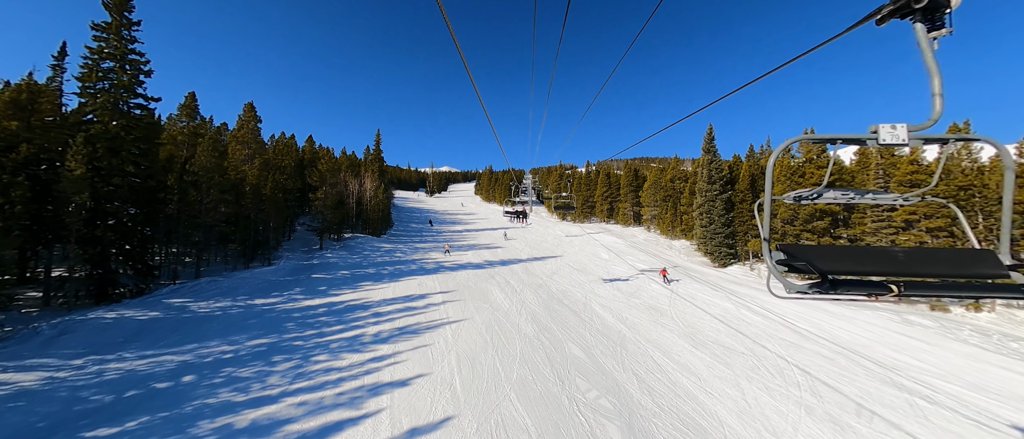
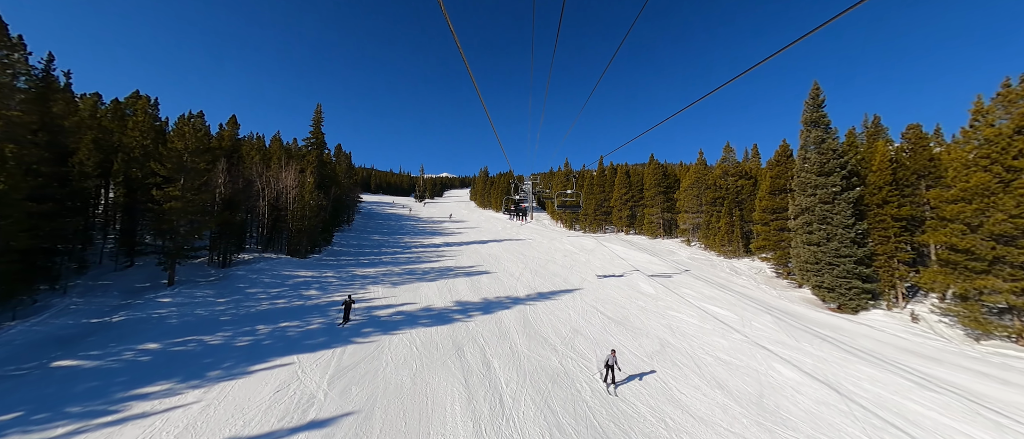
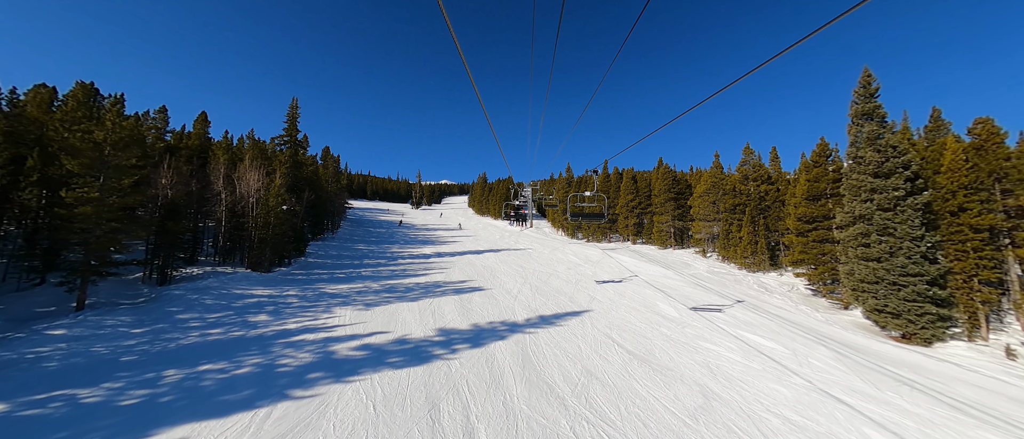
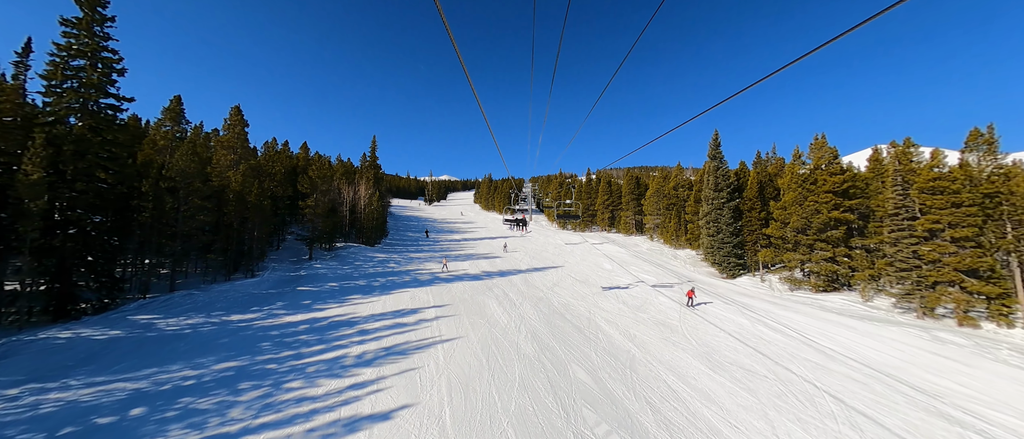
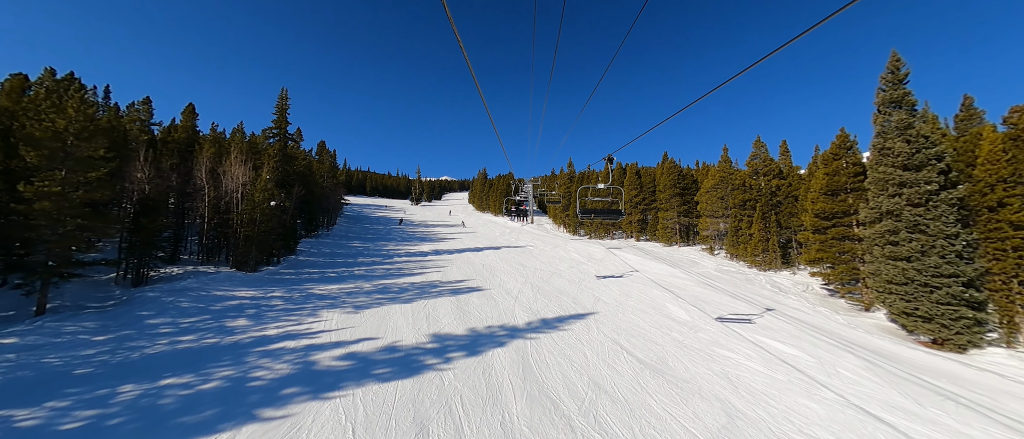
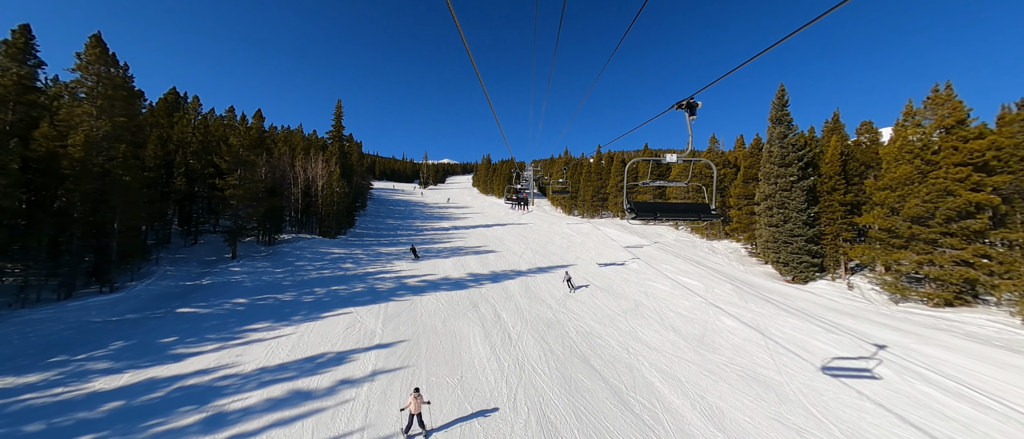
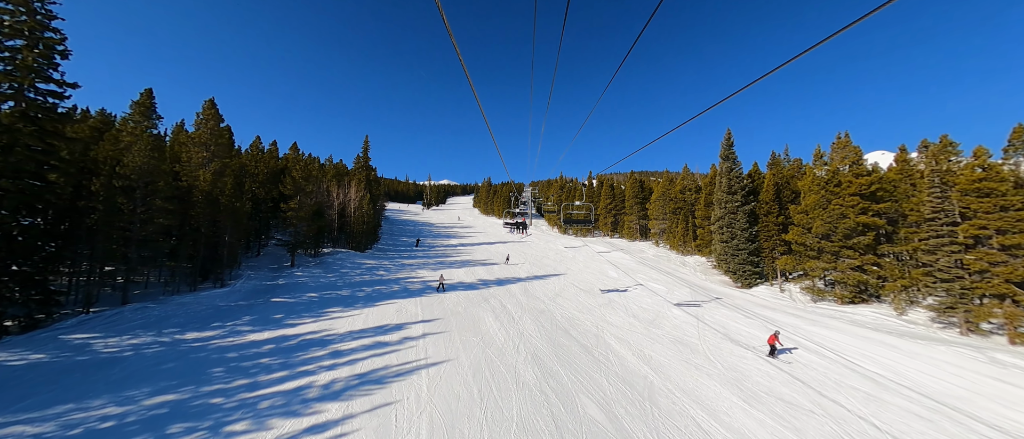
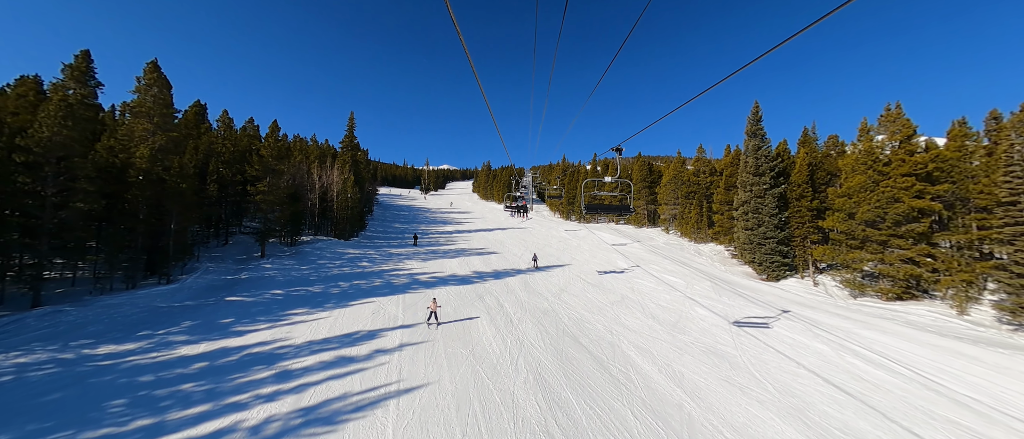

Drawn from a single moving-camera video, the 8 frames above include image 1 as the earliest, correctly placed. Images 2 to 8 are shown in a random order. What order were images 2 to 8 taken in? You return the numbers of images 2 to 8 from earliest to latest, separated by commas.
4, 7, 8, 6, 2, 3, 5
